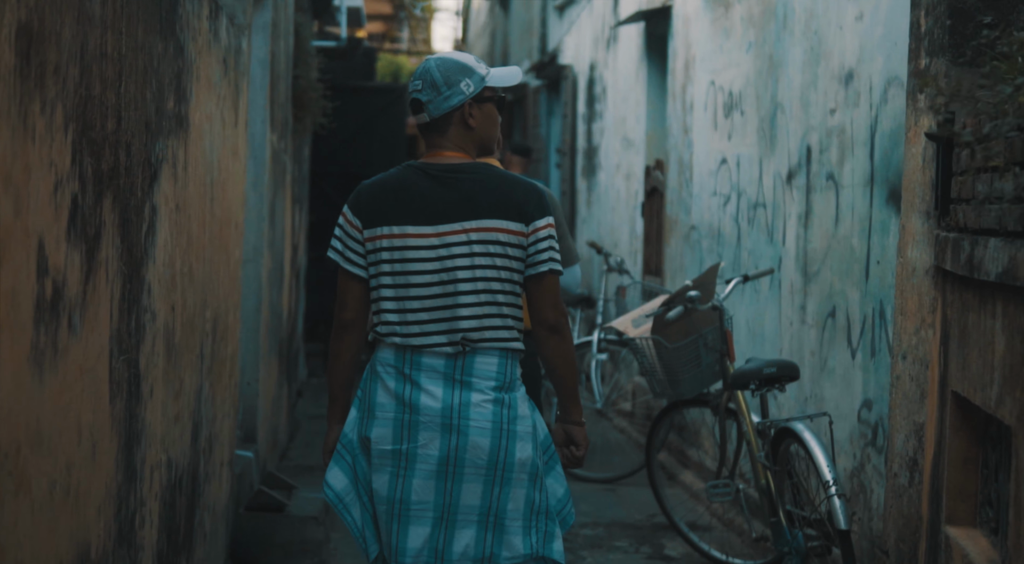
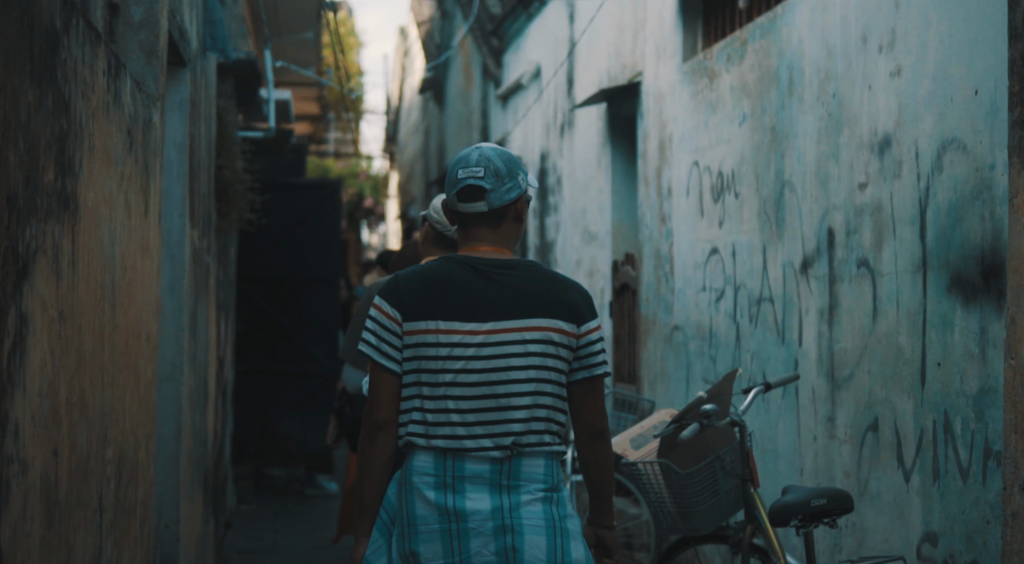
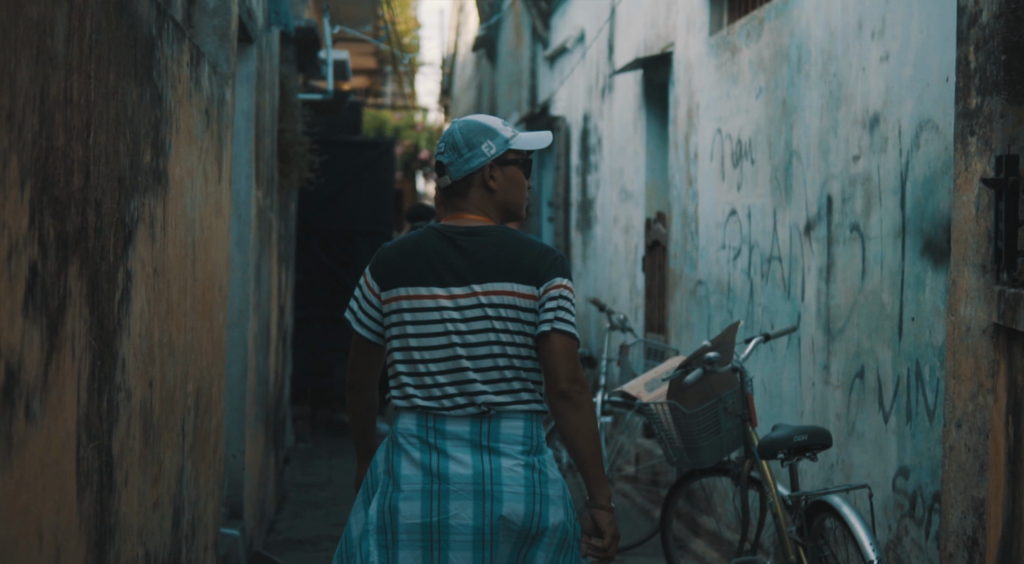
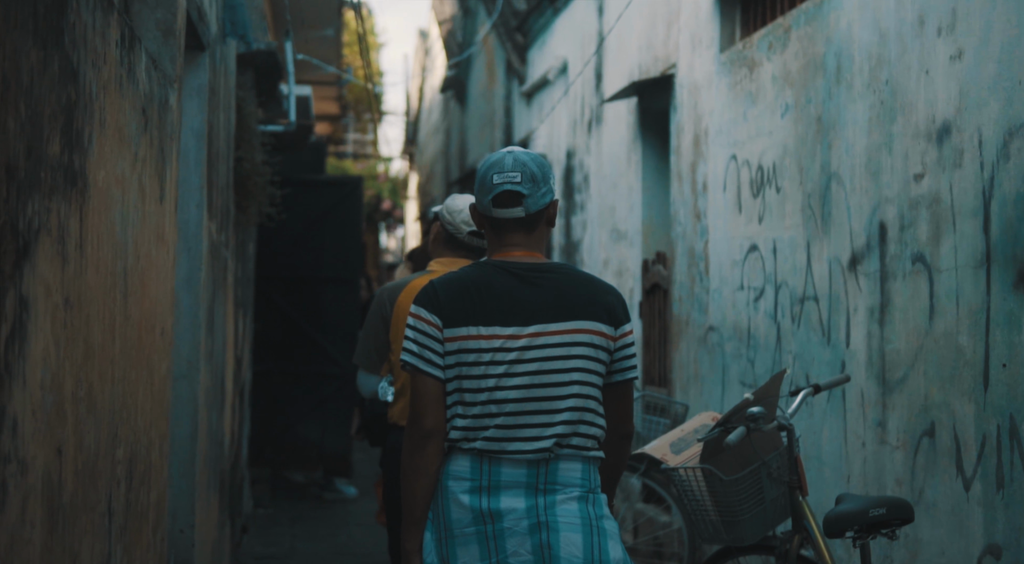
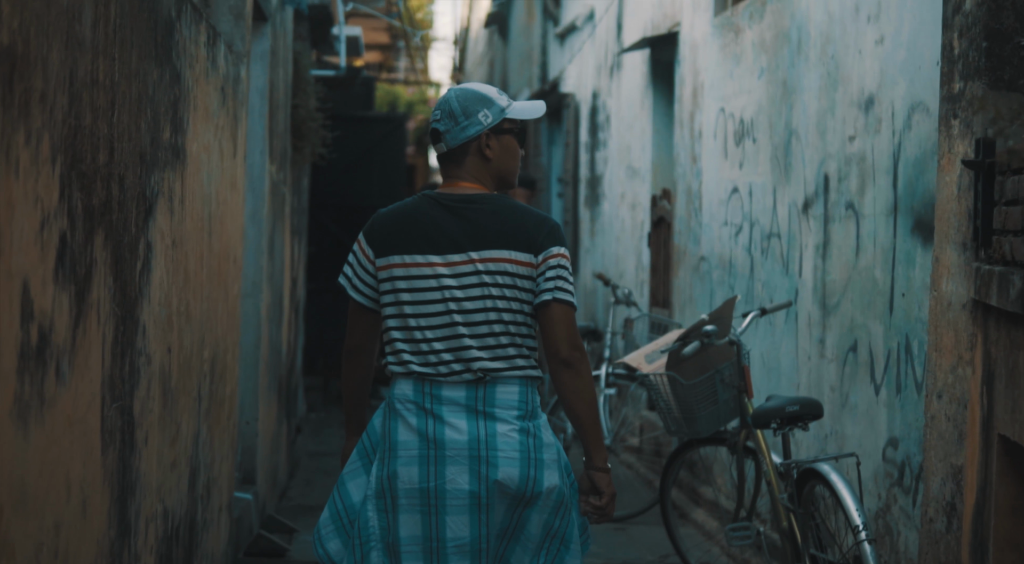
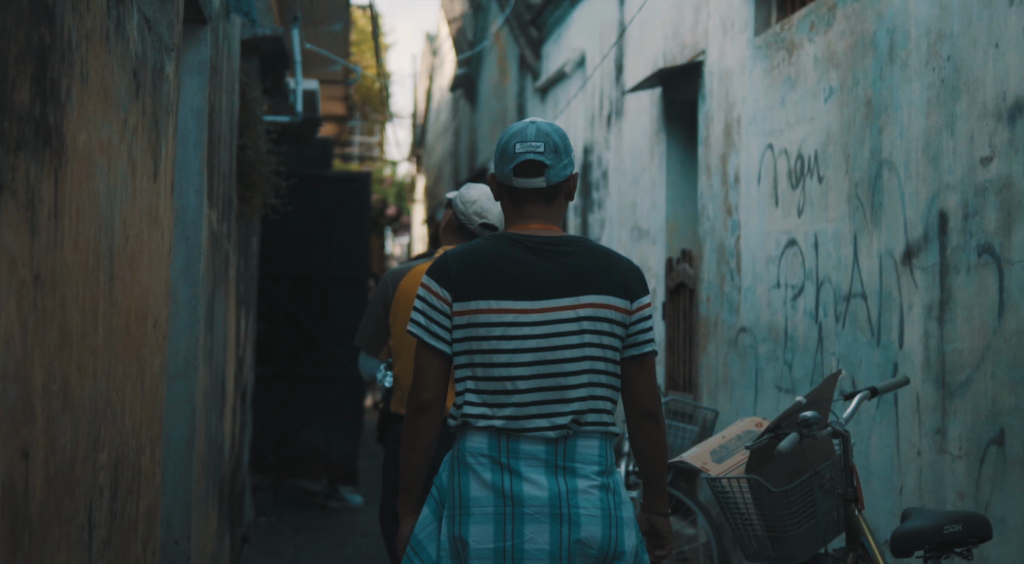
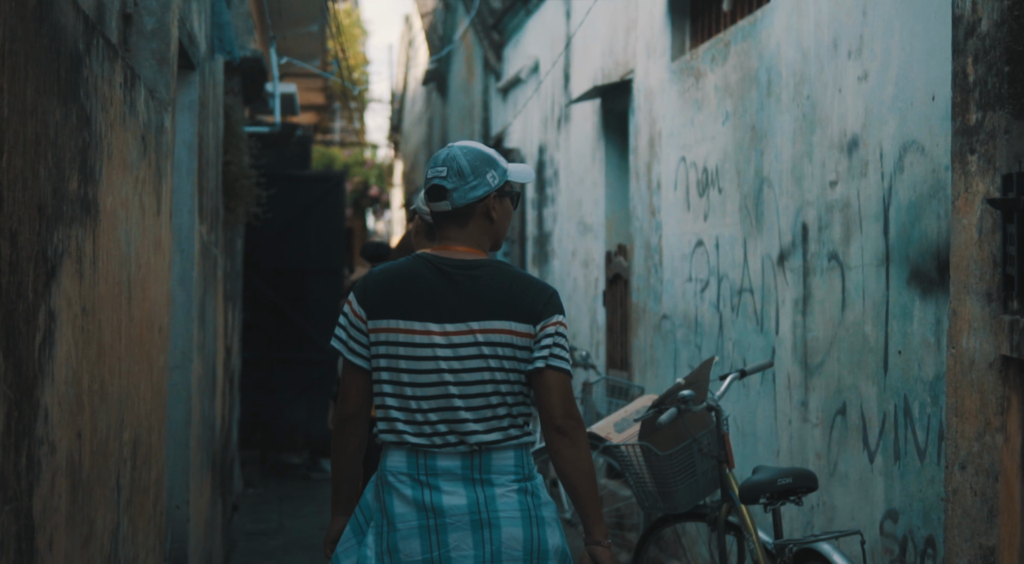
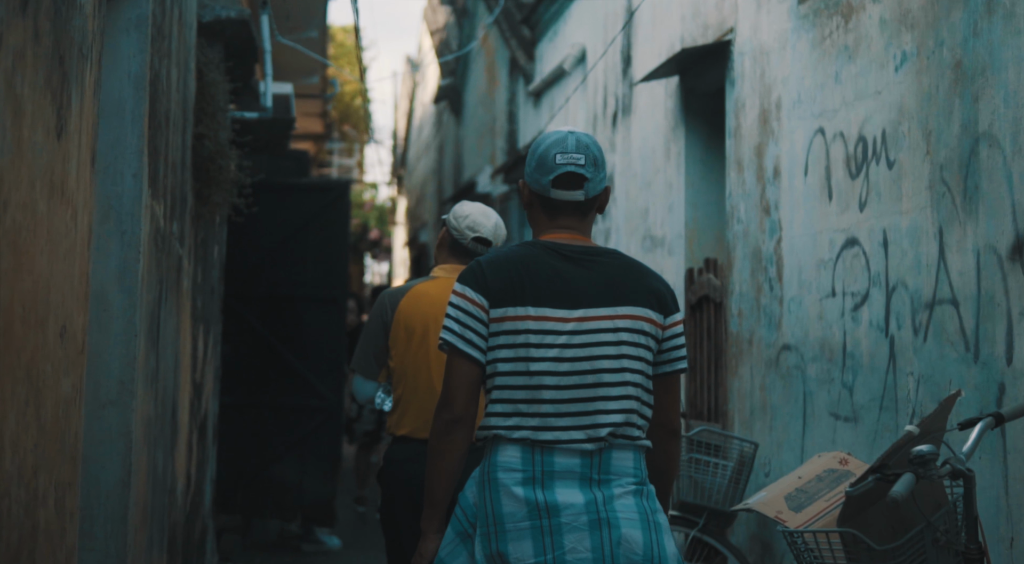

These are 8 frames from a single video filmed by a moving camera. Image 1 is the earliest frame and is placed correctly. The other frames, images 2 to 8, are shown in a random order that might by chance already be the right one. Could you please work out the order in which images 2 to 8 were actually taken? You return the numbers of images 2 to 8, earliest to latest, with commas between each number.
5, 3, 7, 2, 4, 6, 8
